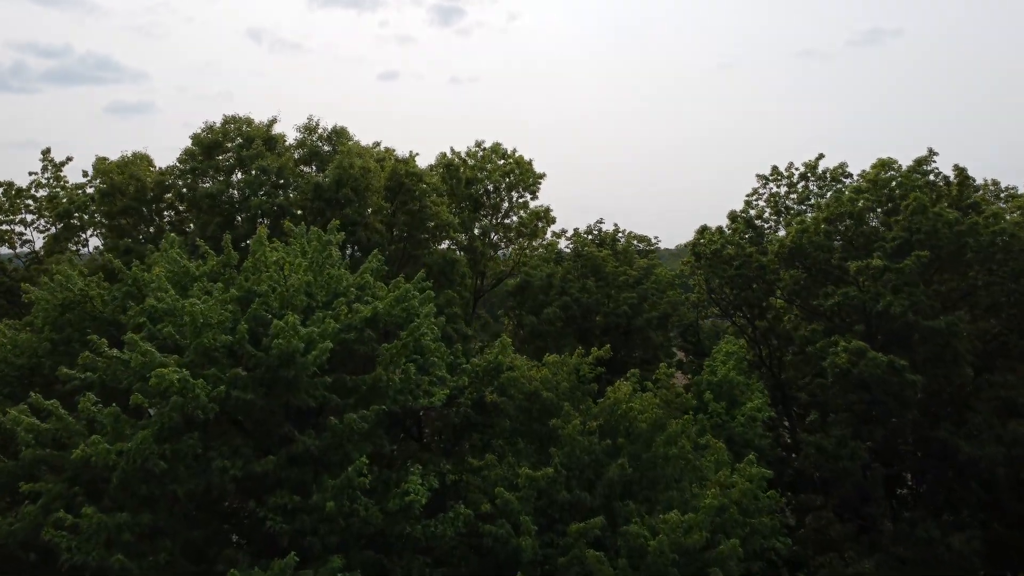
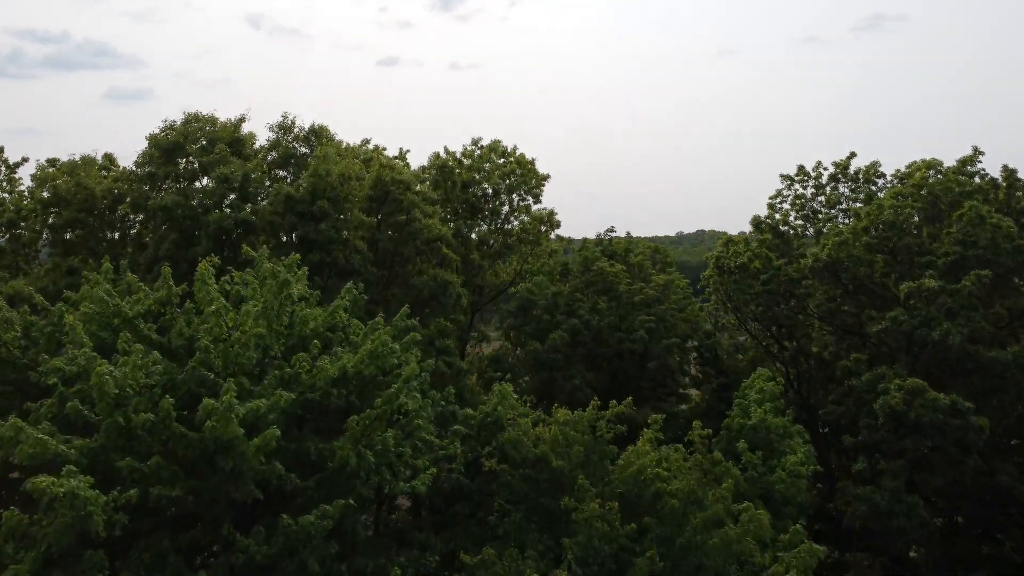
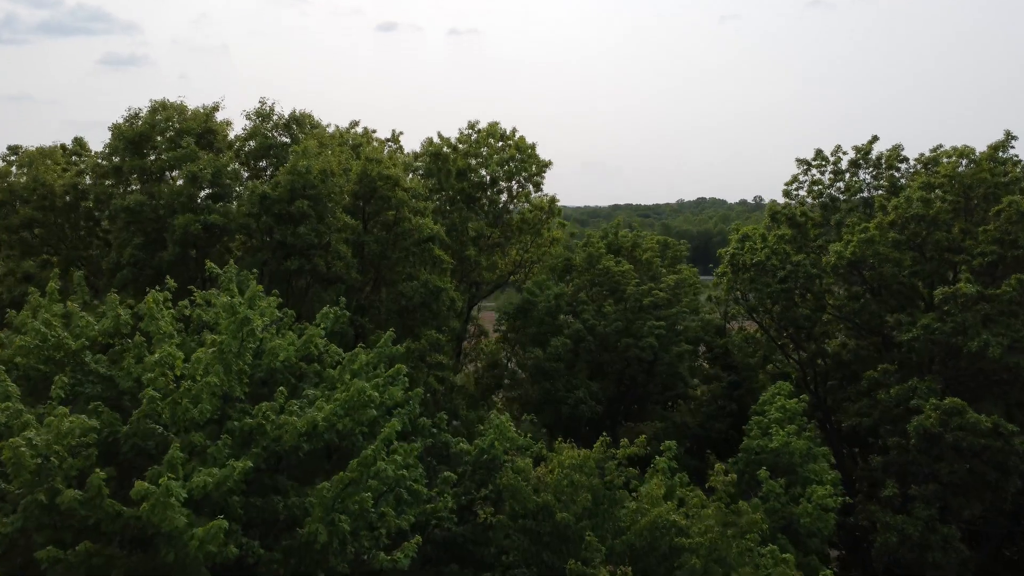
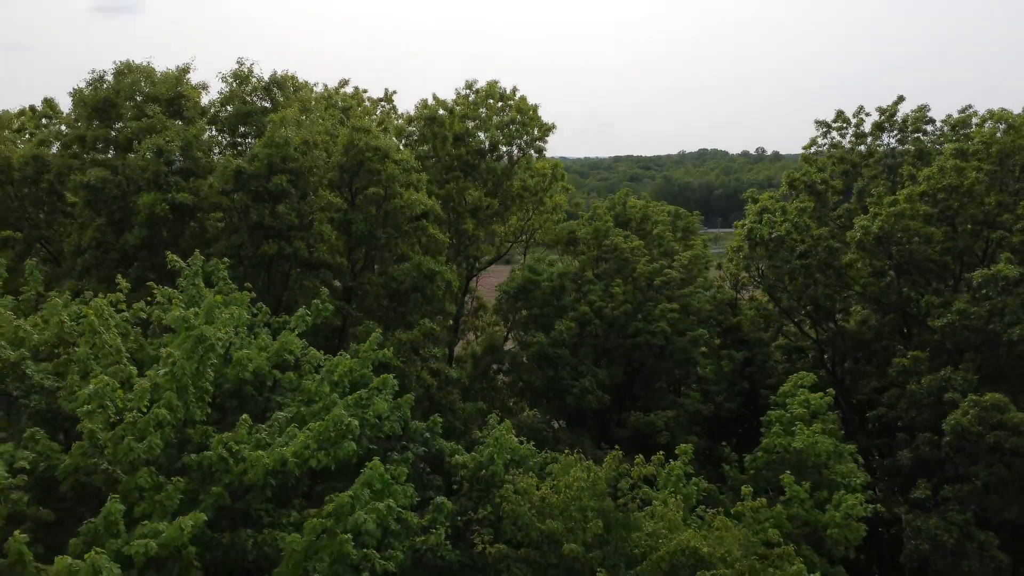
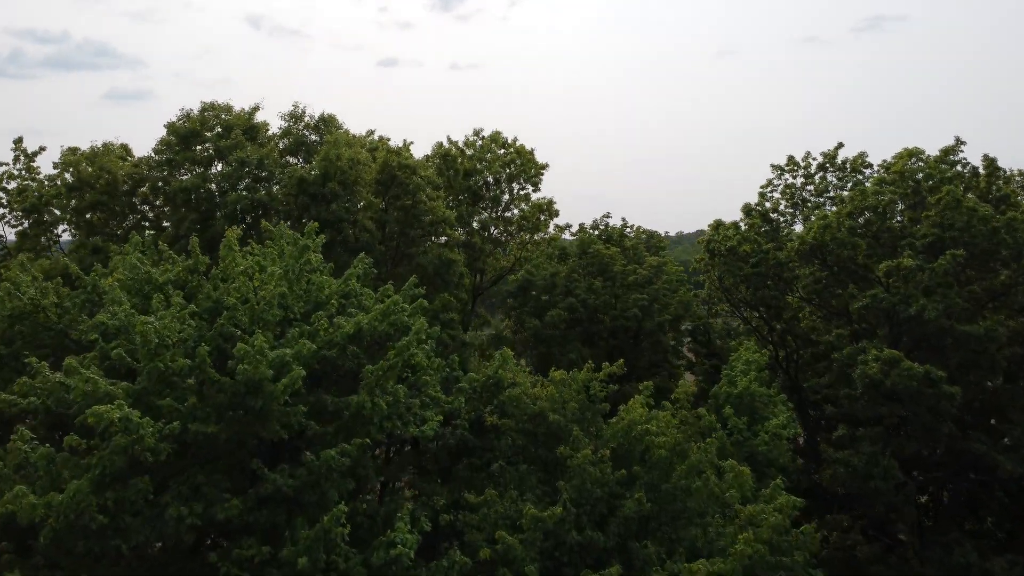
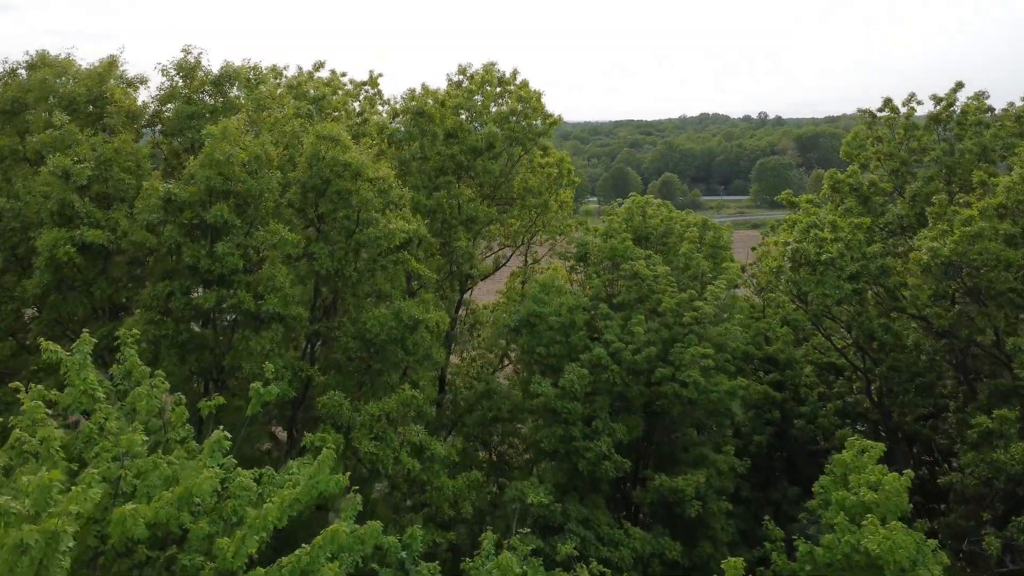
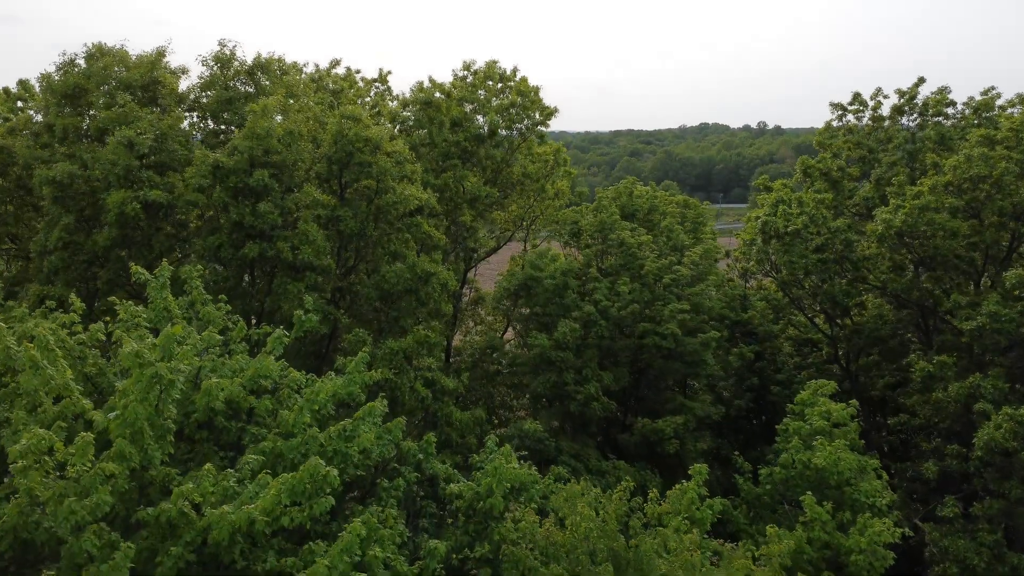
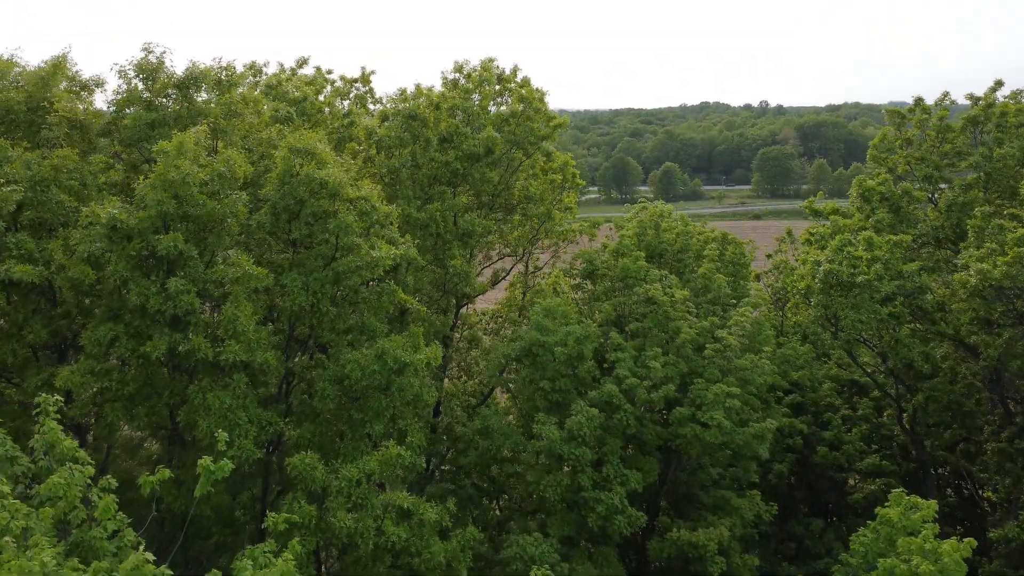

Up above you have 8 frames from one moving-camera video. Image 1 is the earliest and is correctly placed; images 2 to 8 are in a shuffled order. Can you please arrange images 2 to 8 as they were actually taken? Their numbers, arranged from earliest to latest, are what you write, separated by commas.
5, 2, 3, 4, 7, 6, 8
